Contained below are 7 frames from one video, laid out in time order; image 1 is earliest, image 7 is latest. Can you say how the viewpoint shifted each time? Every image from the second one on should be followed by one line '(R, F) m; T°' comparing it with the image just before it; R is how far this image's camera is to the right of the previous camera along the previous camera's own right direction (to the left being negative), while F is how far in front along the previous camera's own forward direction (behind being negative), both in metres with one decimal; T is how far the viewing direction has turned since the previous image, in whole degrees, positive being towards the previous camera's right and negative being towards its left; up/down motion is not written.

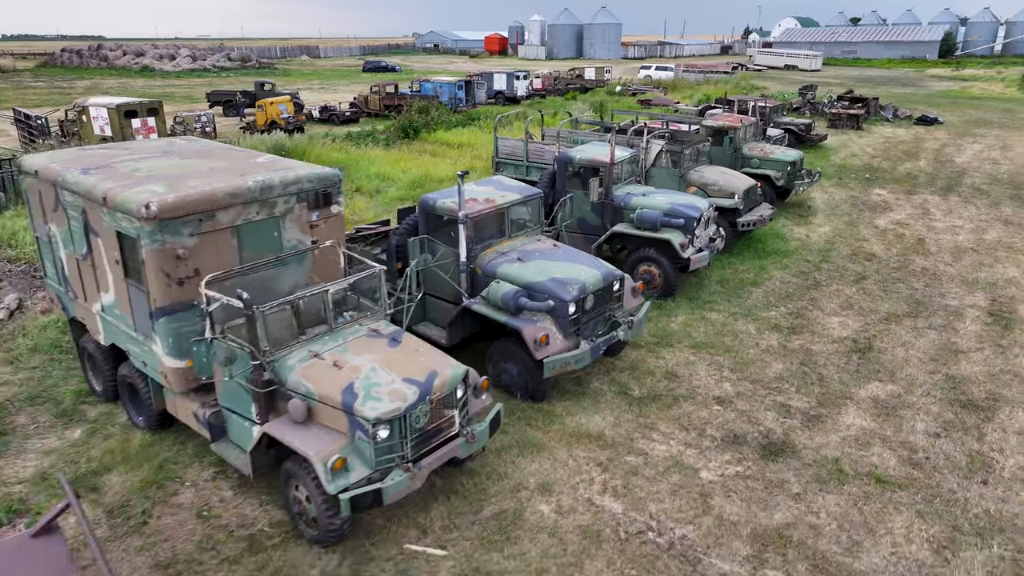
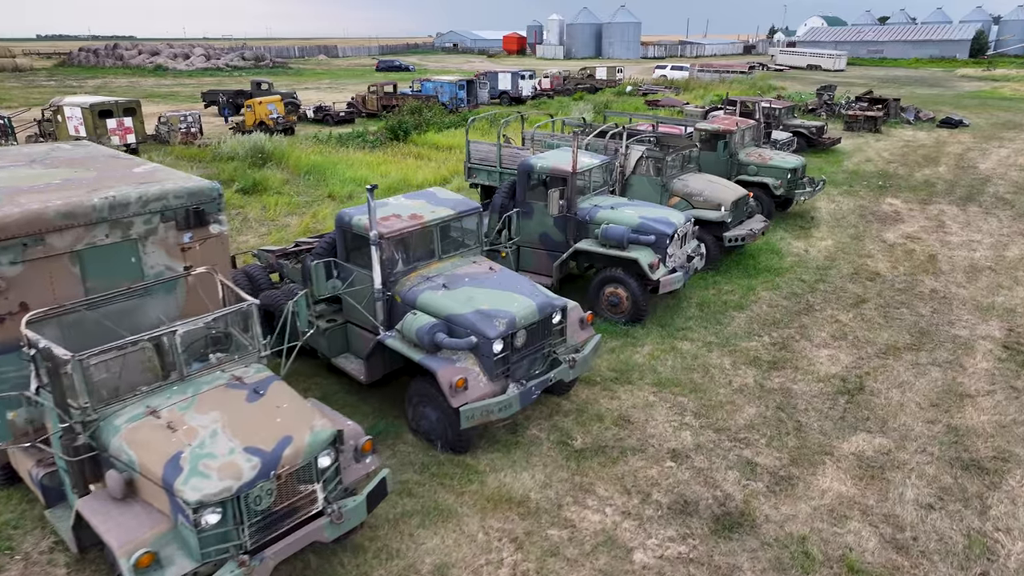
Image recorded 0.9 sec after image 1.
(+0.9, +1.1) m; -2°
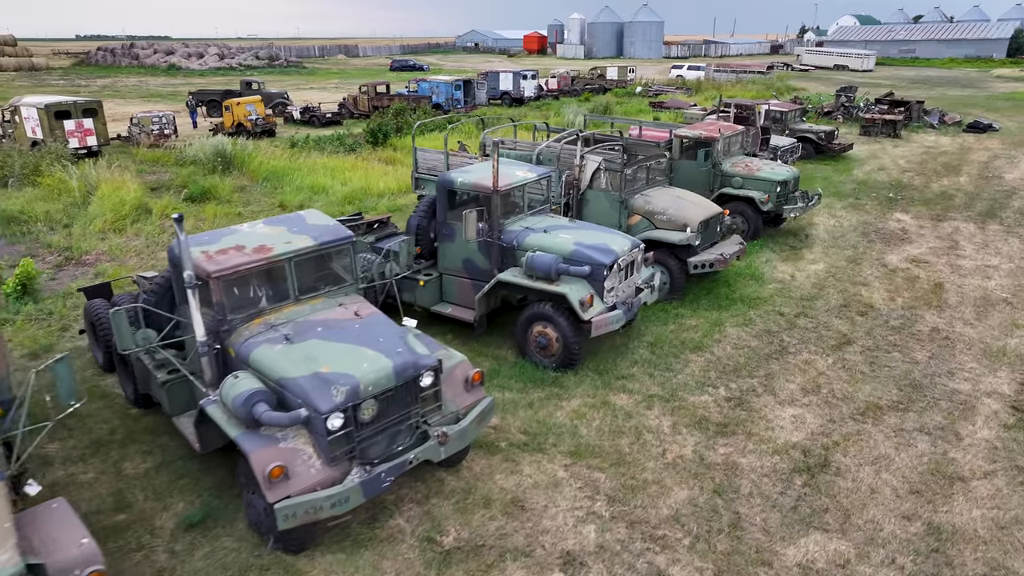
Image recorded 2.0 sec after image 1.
(+1.3, +1.5) m; -2°
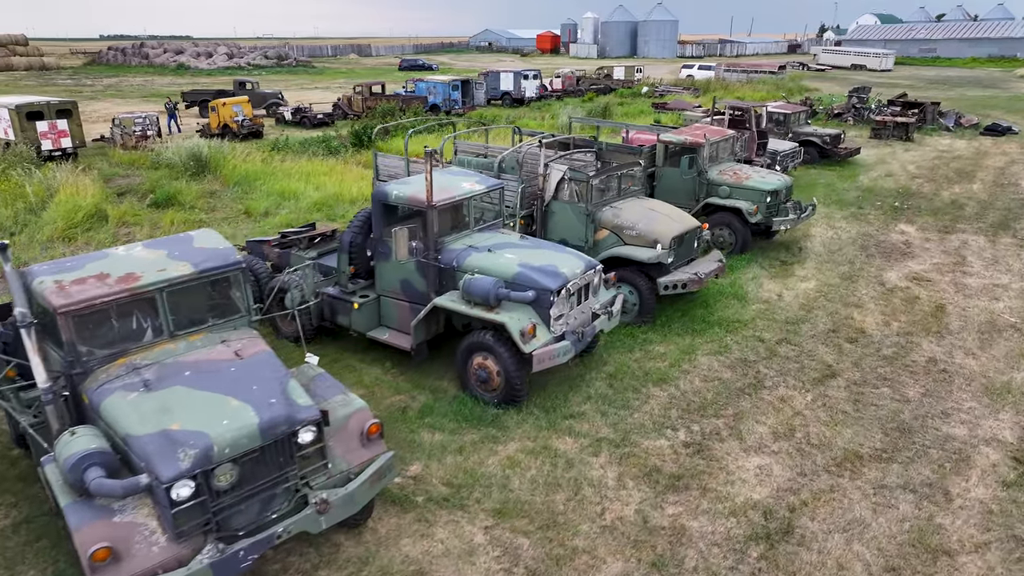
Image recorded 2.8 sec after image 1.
(+0.8, +0.9) m; -1°
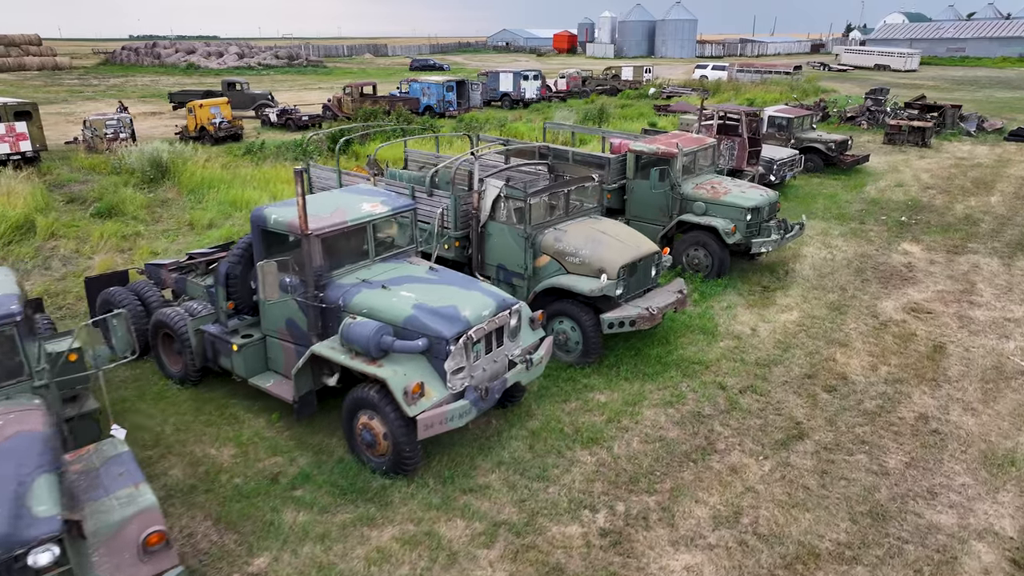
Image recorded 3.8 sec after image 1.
(+1.1, +1.2) m; -2°
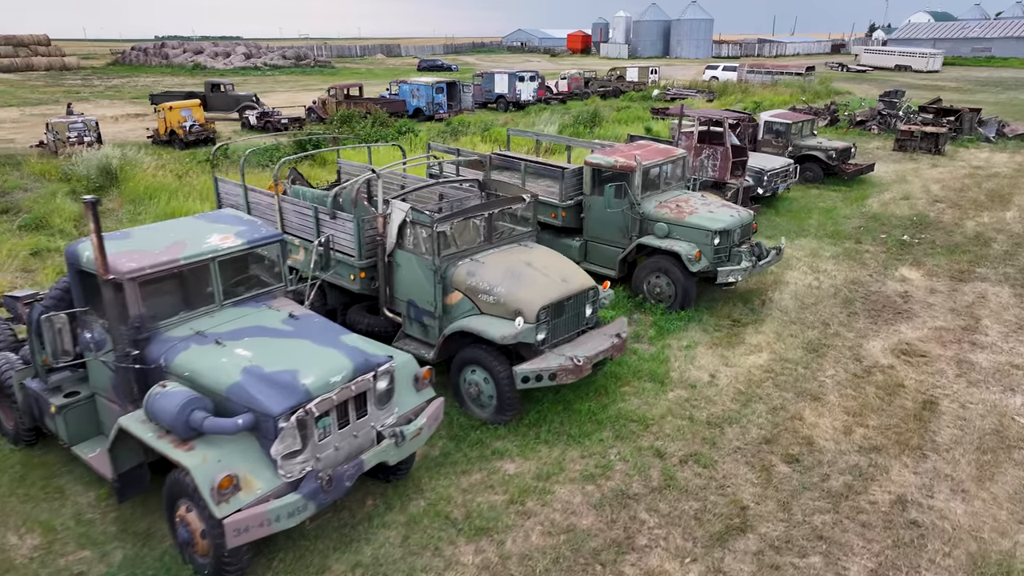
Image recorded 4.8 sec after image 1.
(+1.1, +1.3) m; -1°
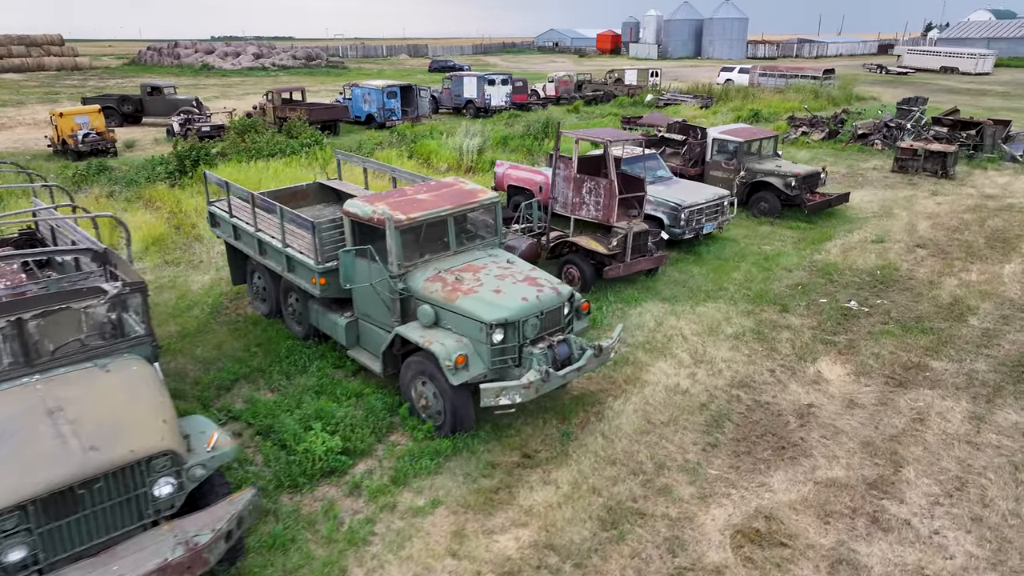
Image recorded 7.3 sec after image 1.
(+3.1, +3.1) m; -3°
